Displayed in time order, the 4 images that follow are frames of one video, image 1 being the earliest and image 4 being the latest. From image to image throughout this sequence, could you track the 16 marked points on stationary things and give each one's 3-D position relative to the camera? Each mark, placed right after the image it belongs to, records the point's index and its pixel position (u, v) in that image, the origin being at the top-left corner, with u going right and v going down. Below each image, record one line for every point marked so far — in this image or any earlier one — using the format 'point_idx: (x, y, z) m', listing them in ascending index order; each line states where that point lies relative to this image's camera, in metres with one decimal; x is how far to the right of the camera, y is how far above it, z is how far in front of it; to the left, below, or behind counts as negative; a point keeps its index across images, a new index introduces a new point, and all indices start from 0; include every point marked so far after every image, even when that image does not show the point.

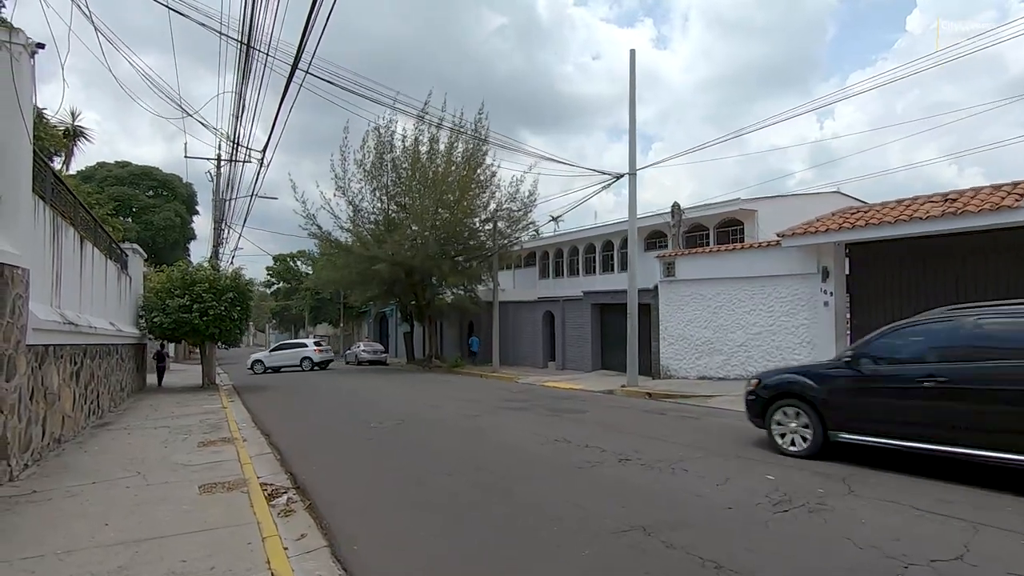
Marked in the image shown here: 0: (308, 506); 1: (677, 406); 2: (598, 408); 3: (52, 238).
0: (-2.7, -2.9, +7.2) m
1: (+4.4, -3.1, +14.4) m
2: (+2.2, -3.1, +14.0) m
3: (-9.1, +1.0, +10.7) m
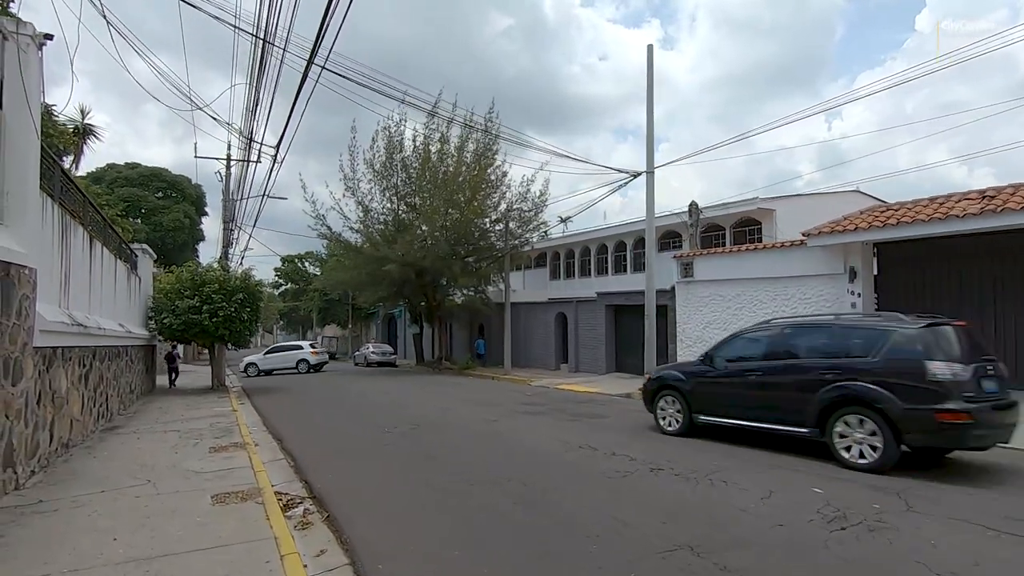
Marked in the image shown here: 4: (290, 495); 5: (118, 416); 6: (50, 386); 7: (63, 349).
0: (-2.4, -2.9, +6.9) m
1: (+4.9, -3.2, +13.9) m
2: (+2.7, -3.1, +13.5) m
3: (-8.7, +1.0, +10.4) m
4: (-3.2, -3.0, +7.7) m
5: (-10.9, -3.5, +14.9) m
6: (-7.8, -1.7, +9.1) m
7: (-8.3, -1.1, +10.0) m
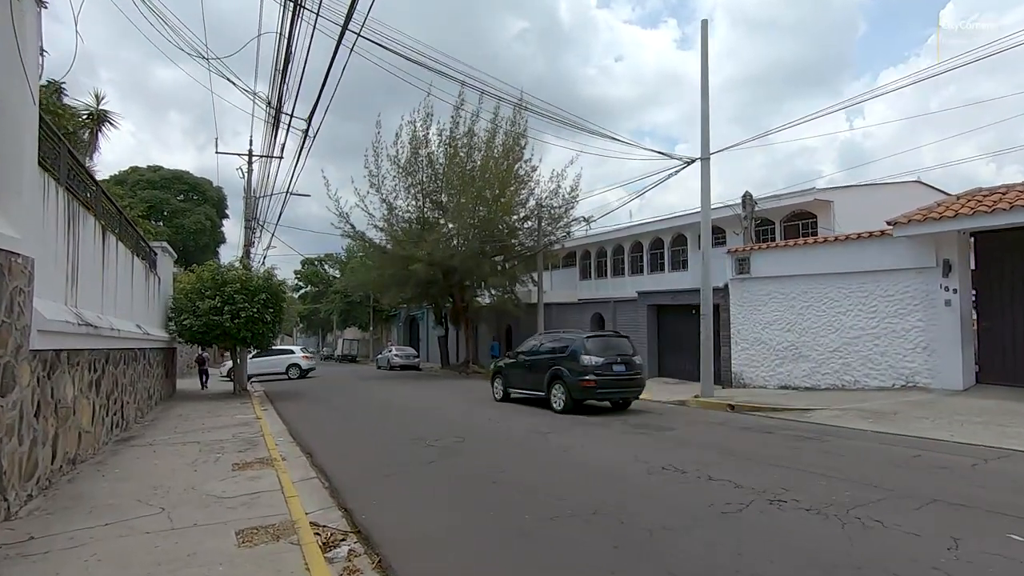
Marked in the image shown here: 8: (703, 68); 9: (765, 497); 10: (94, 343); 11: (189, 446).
0: (-1.4, -2.8, +5.5) m
1: (+6.1, -3.1, +12.4) m
2: (+3.9, -3.0, +12.0) m
3: (-7.6, +1.0, +9.2) m
4: (-2.2, -2.9, +6.4) m
5: (-9.7, -3.5, +13.8) m
6: (-6.8, -1.6, +7.9) m
7: (-7.2, -1.0, +8.8) m
8: (+6.0, +6.9, +17.0) m
9: (+3.1, -2.5, +6.6) m
10: (-7.8, -1.0, +10.1) m
11: (-6.7, -3.3, +11.1) m
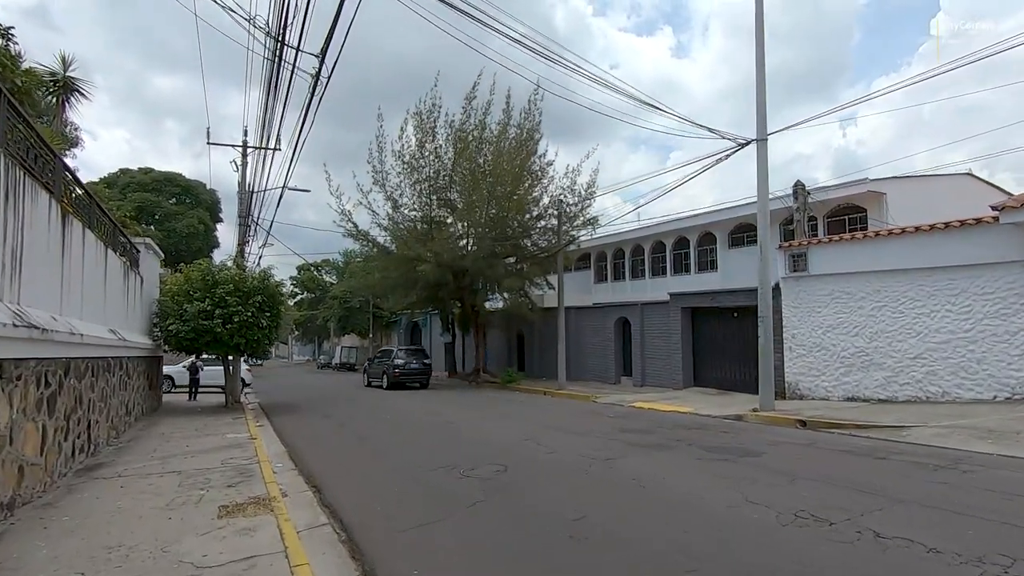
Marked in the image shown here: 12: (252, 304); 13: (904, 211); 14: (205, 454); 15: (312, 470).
0: (-0.4, -2.6, +3.4) m
1: (+6.9, -3.0, +10.3) m
2: (+4.7, -2.9, +10.0) m
3: (-6.7, +1.2, +7.1) m
4: (-1.2, -2.7, +4.3) m
5: (-8.8, -3.4, +11.6) m
6: (-5.8, -1.4, +5.8) m
7: (-6.3, -0.9, +6.7) m
8: (+6.8, +7.0, +15.1) m
9: (+4.0, -2.4, +4.5) m
10: (-6.9, -0.9, +8.0) m
11: (-5.8, -3.2, +9.0) m
12: (-9.3, -0.6, +19.3) m
13: (+14.5, +2.8, +20.0) m
14: (-6.2, -3.4, +11.0) m
15: (-3.6, -3.3, +9.7) m
